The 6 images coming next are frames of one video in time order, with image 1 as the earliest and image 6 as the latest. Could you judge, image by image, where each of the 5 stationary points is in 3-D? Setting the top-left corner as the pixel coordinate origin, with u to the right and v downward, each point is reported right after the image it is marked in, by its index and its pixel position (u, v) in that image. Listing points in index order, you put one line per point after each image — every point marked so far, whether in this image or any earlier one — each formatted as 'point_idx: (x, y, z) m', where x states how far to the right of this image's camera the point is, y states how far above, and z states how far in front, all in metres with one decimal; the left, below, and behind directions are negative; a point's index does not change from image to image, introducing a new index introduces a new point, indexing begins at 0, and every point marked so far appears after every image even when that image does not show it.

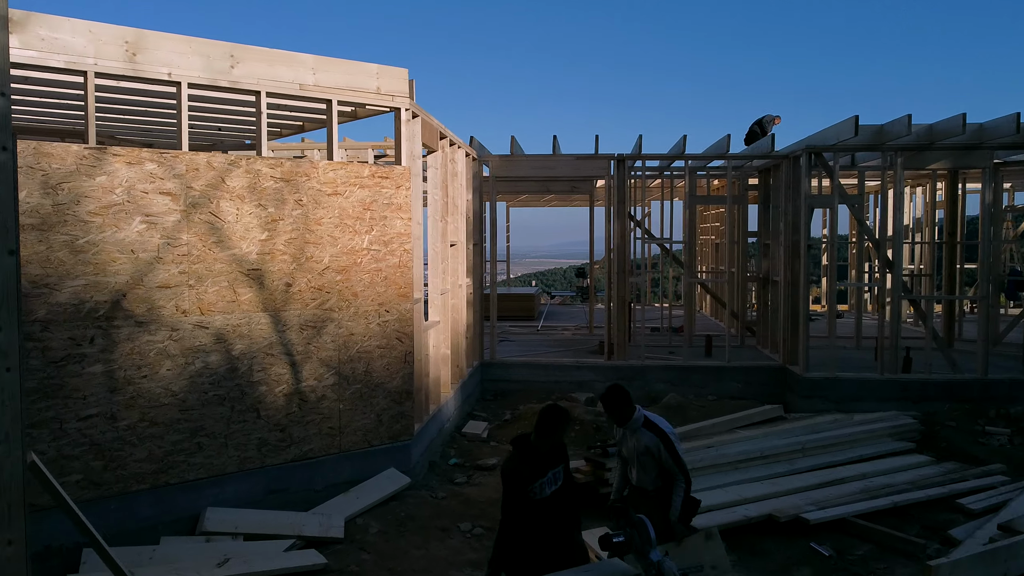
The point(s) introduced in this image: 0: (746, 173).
0: (+2.9, +1.4, +10.7) m
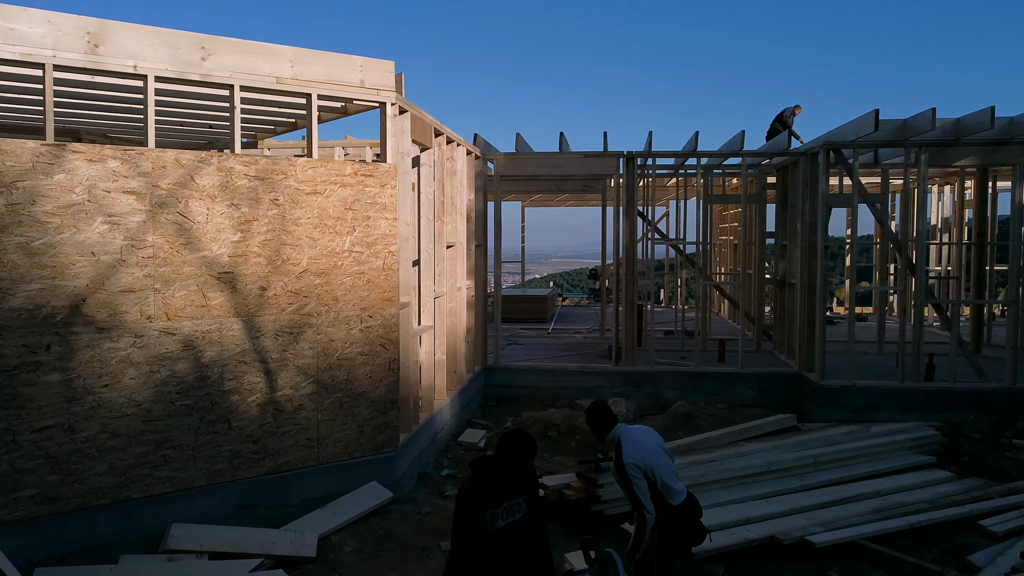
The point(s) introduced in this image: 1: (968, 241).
0: (+3.0, +1.4, +10.3) m
1: (+5.6, +0.6, +10.6) m
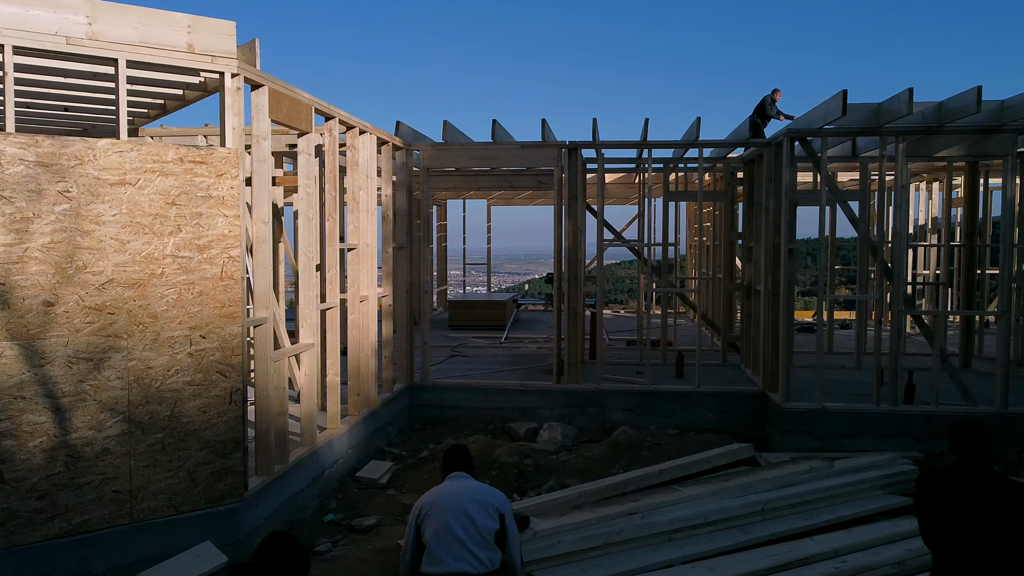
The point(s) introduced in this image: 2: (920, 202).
0: (+2.4, +1.3, +9.3) m
1: (+5.0, +0.5, +9.6) m
2: (+5.3, +1.1, +11.1) m
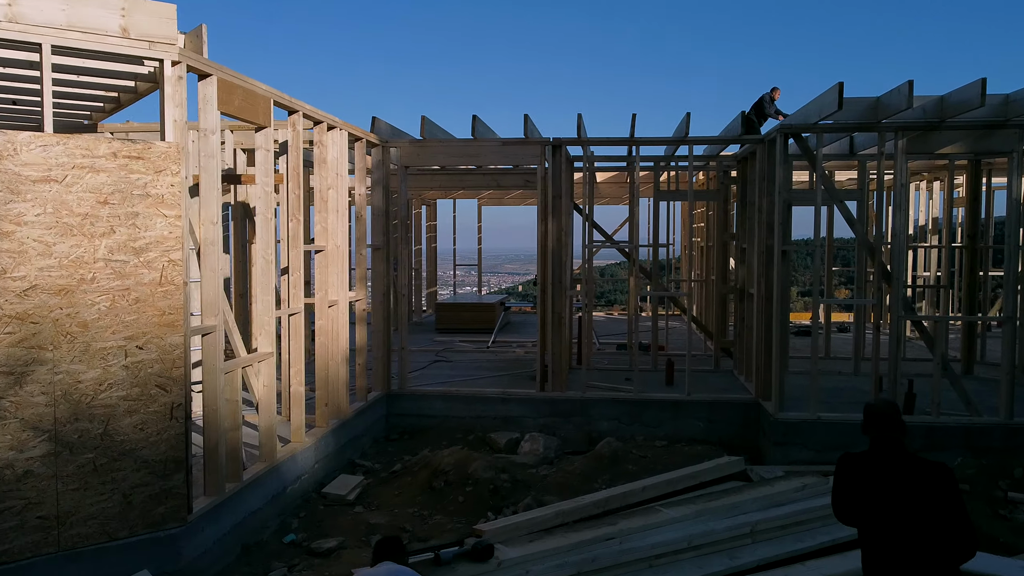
0: (+2.2, +1.3, +9.0) m
1: (+4.8, +0.5, +9.2) m
2: (+5.1, +1.1, +10.7) m
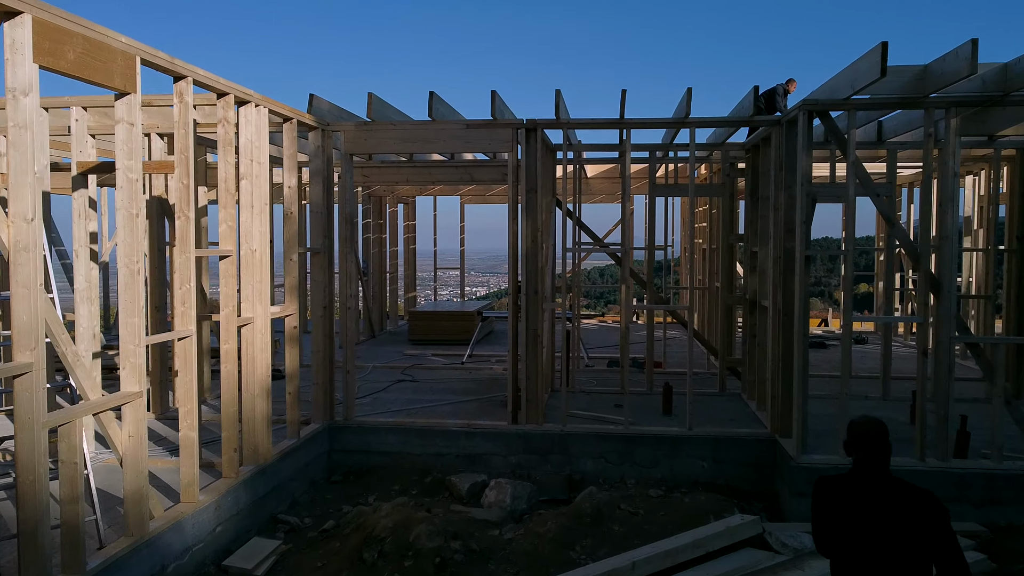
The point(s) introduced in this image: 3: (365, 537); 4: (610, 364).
0: (+2.0, +1.2, +7.8) m
1: (+4.6, +0.4, +8.0) m
2: (+4.8, +1.0, +9.5) m
3: (-0.8, -1.3, +4.6) m
4: (+1.0, -0.8, +8.8) m
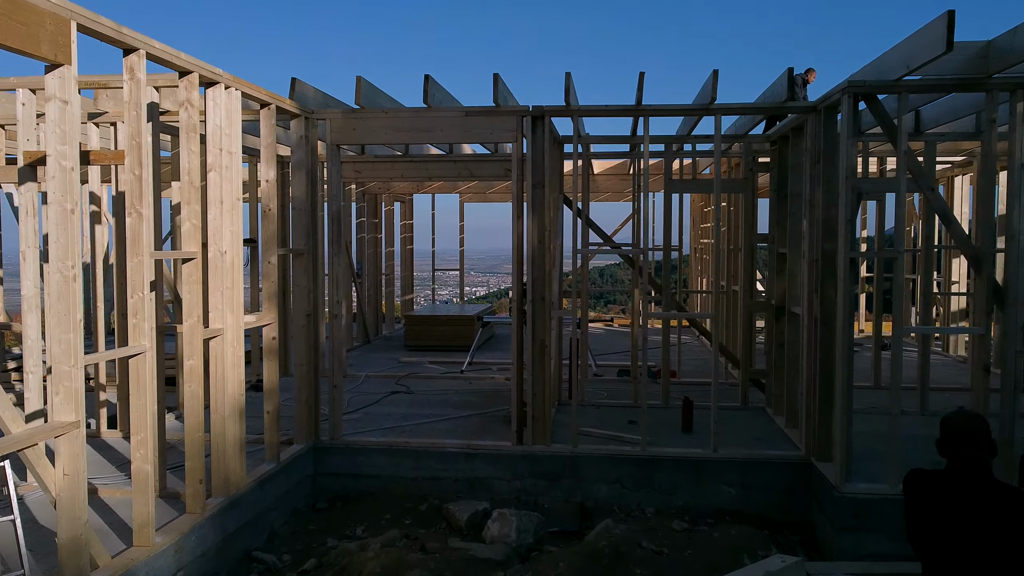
0: (+2.0, +1.2, +7.2) m
1: (+4.6, +0.4, +7.4) m
2: (+4.9, +1.0, +8.9) m
3: (-0.8, -1.4, +4.0) m
4: (+1.0, -0.8, +8.2) m
